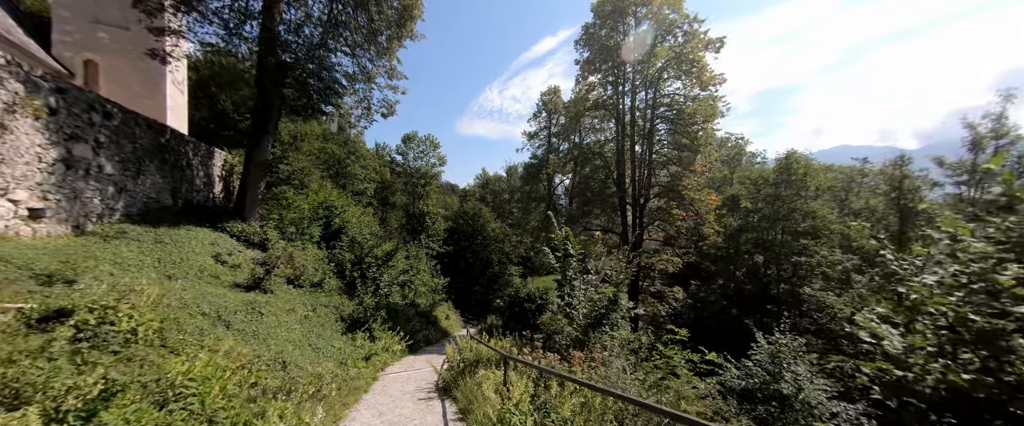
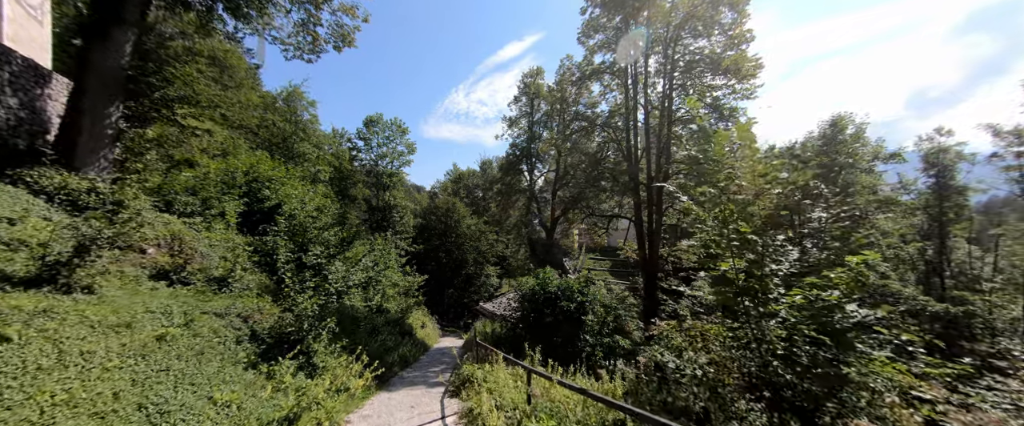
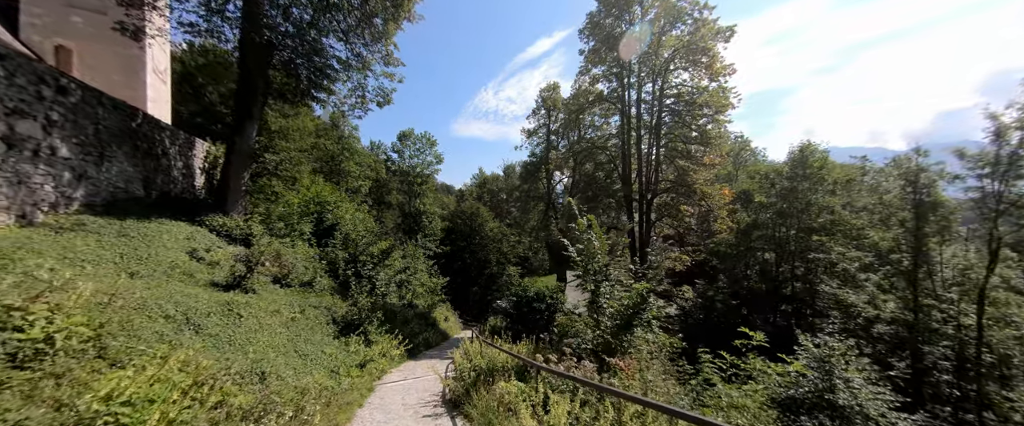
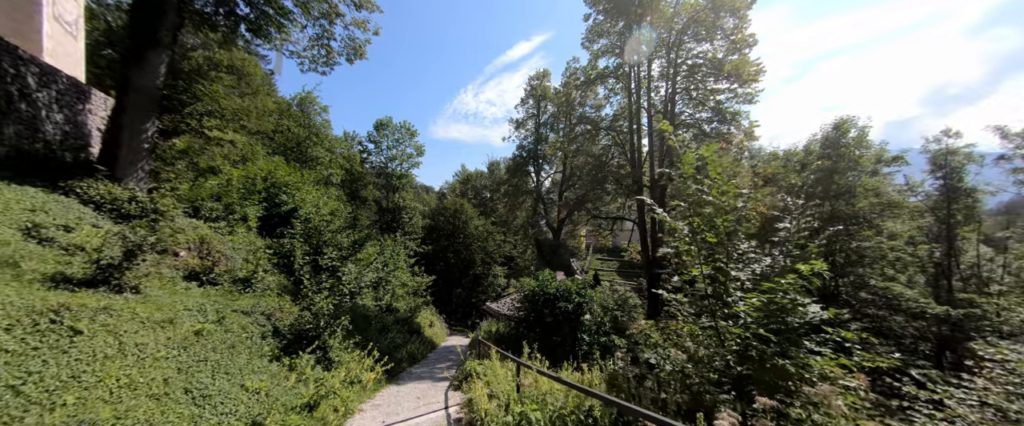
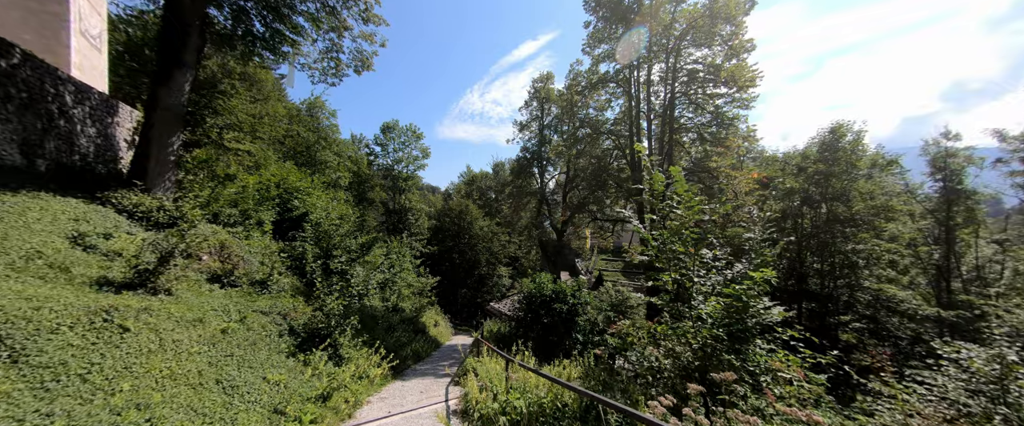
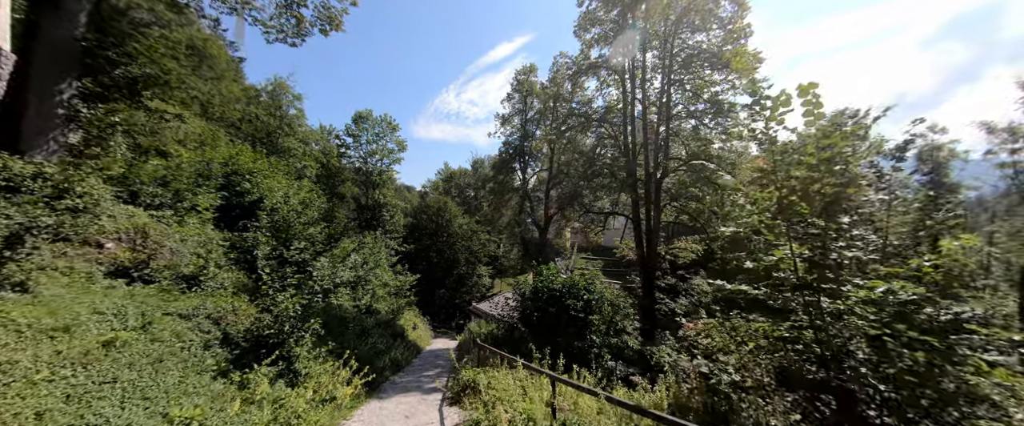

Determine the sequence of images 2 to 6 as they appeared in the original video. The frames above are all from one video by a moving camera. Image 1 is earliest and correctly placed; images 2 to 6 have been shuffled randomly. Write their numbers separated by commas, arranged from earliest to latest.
3, 5, 4, 2, 6
